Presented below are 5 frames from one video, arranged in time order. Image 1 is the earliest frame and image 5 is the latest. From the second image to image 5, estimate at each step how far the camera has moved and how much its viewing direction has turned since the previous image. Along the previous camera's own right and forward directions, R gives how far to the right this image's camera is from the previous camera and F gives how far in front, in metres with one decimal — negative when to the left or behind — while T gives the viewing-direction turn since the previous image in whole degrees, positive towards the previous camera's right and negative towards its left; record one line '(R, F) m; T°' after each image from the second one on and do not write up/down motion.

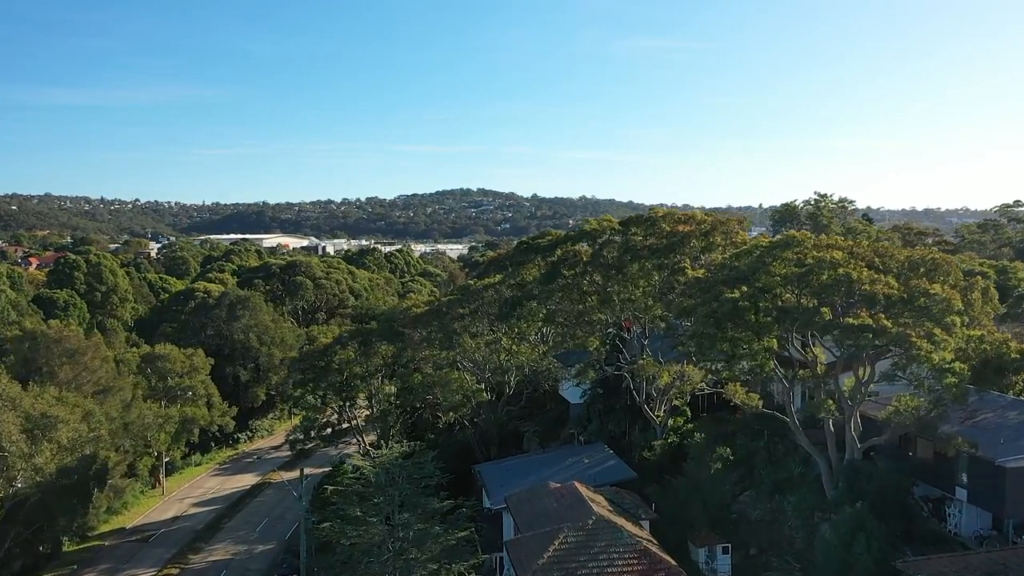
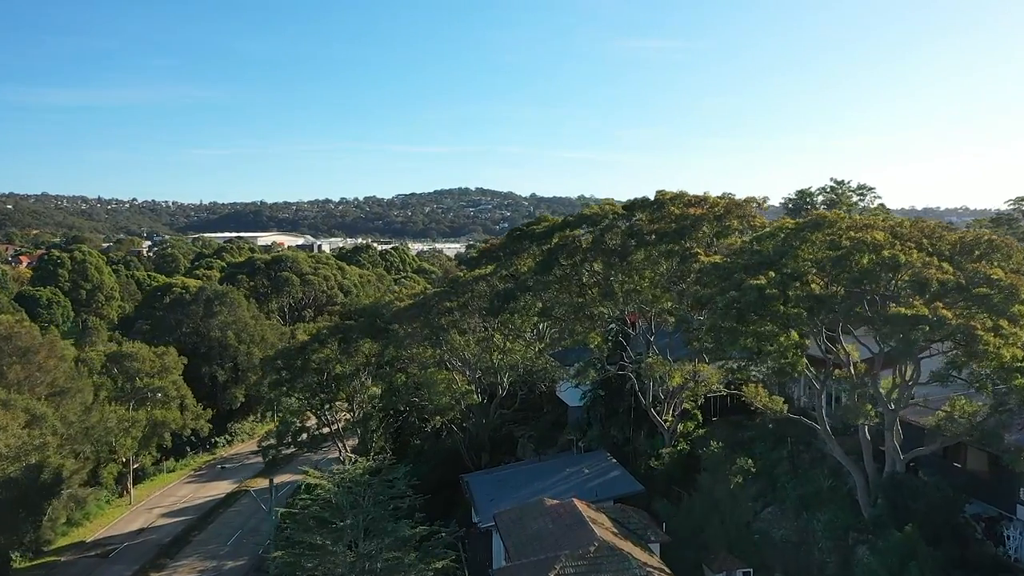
(+0.2, +2.8) m; 0°
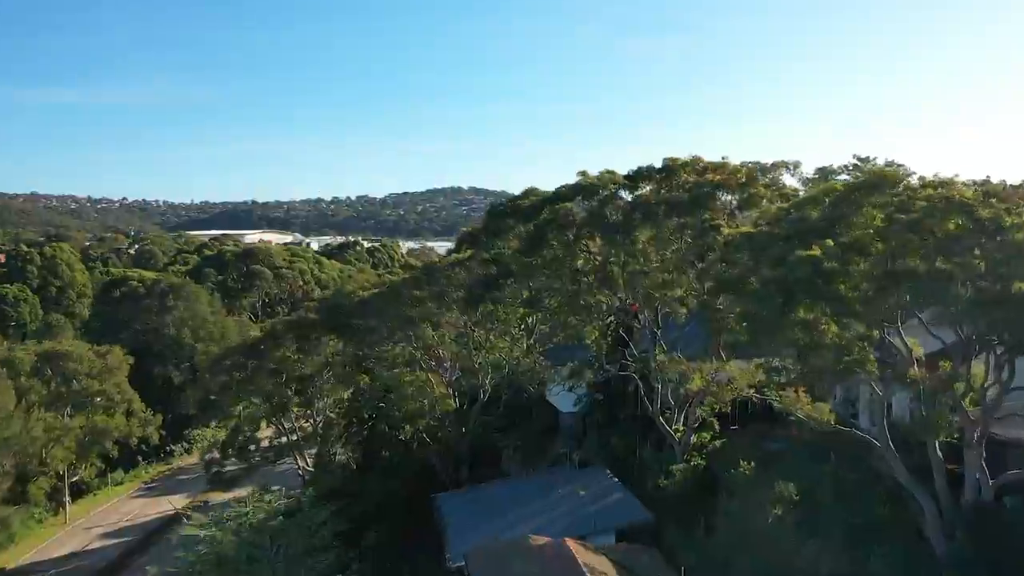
(+0.3, +4.1) m; 0°
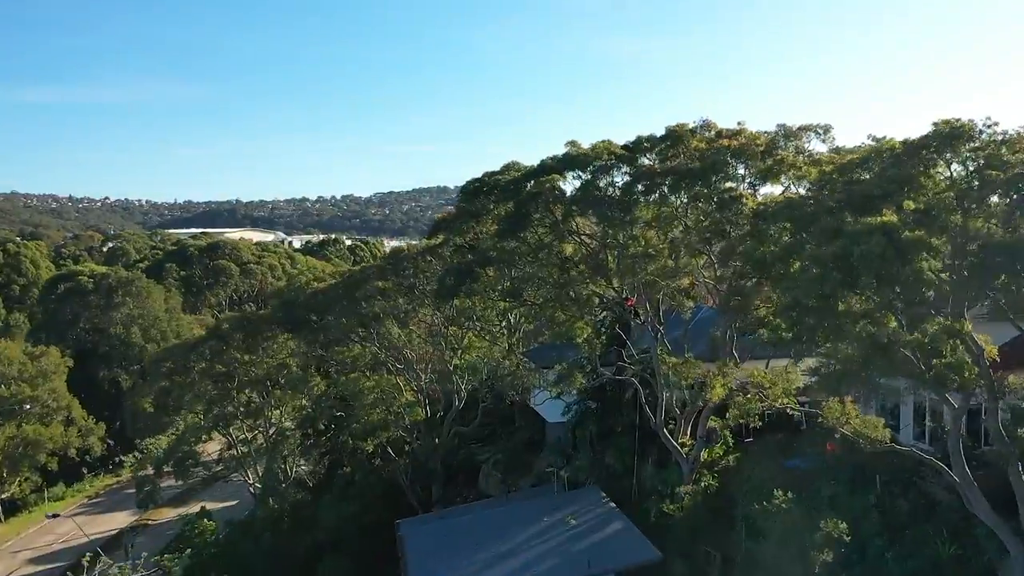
(+0.2, +3.3) m; +1°
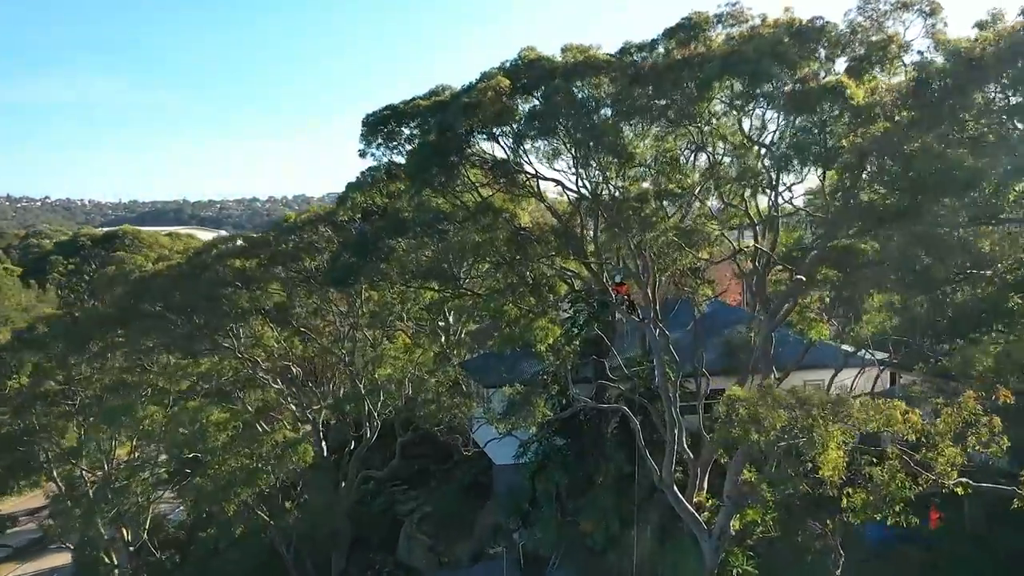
(+0.4, +6.5) m; +3°
